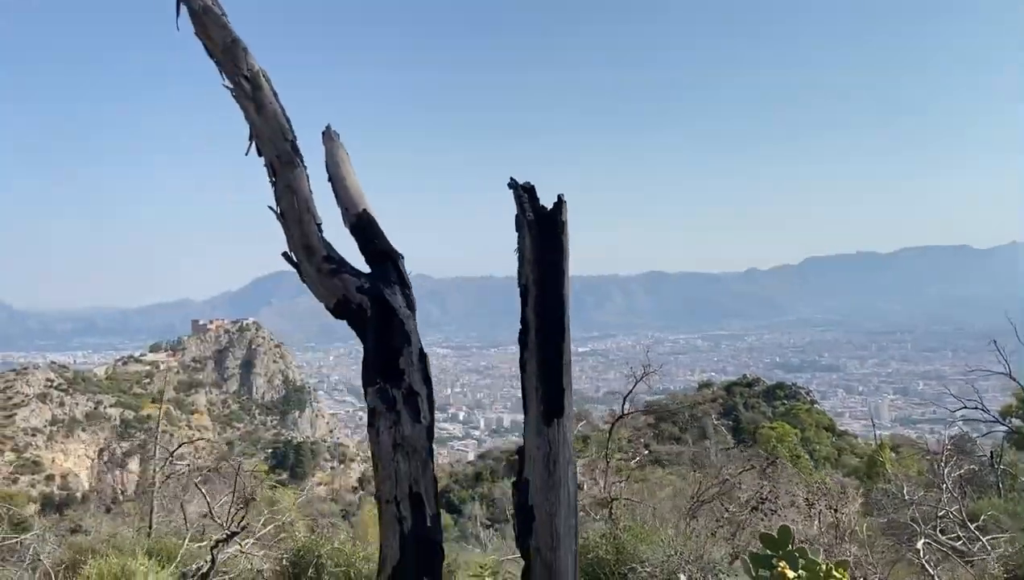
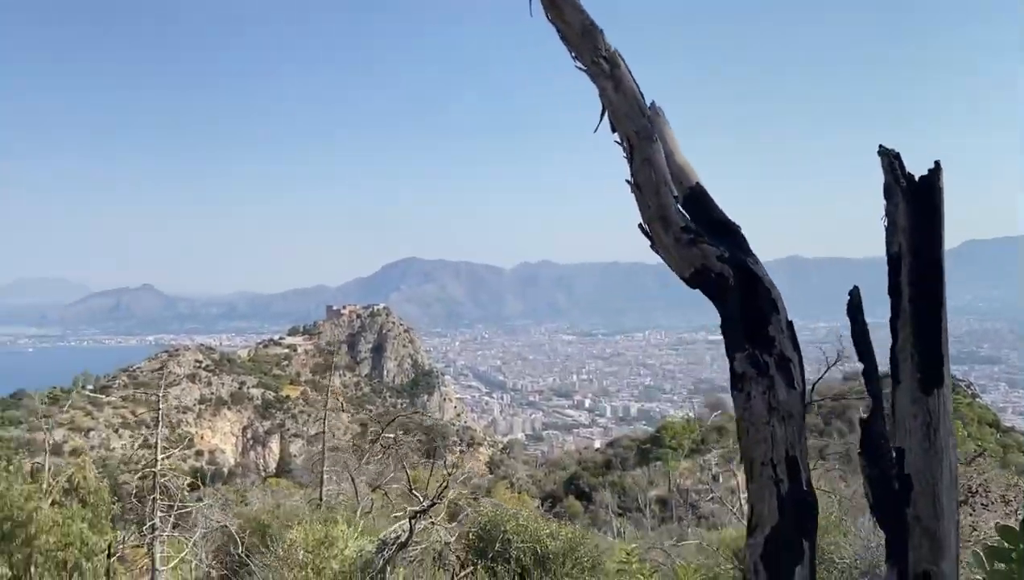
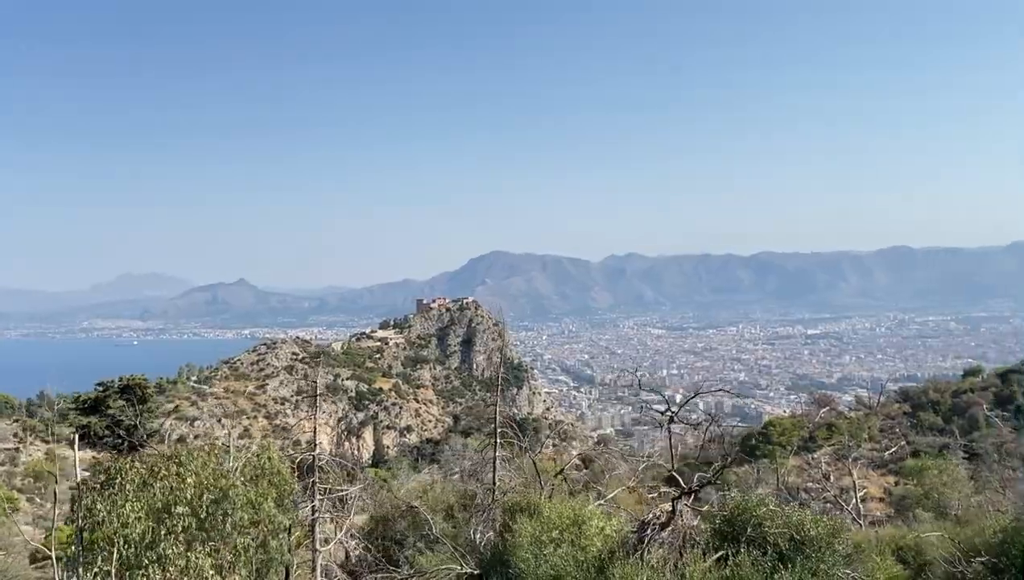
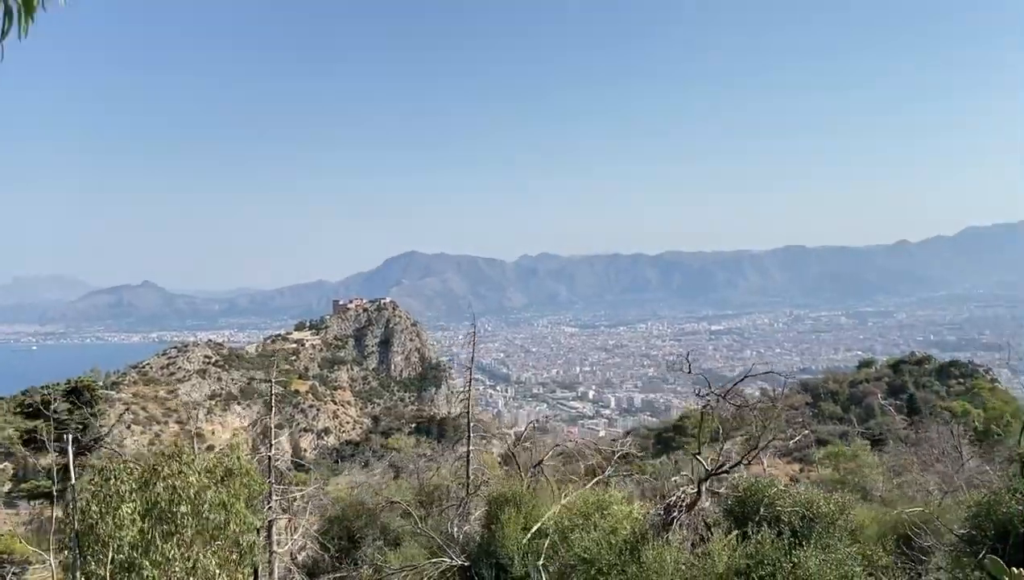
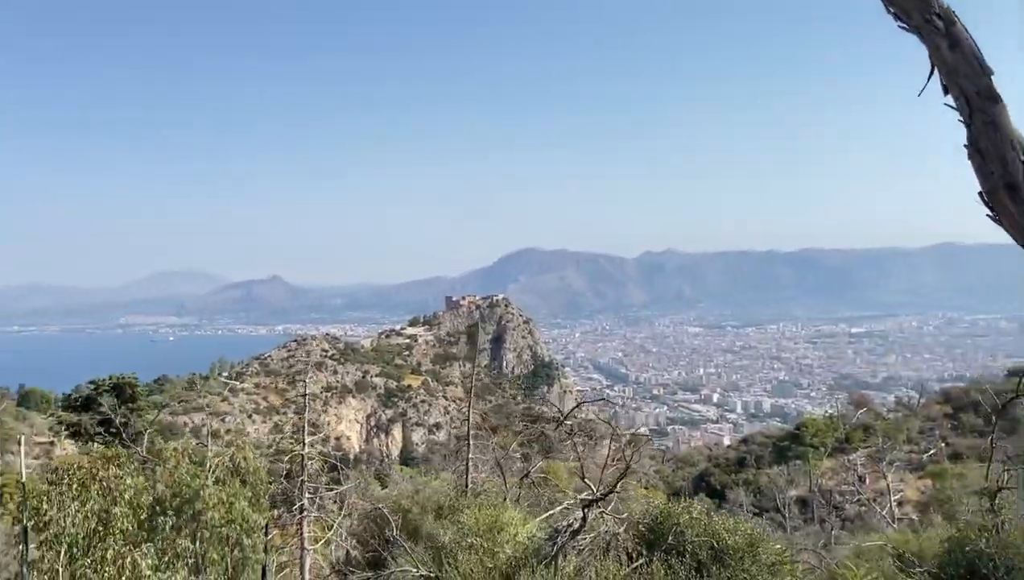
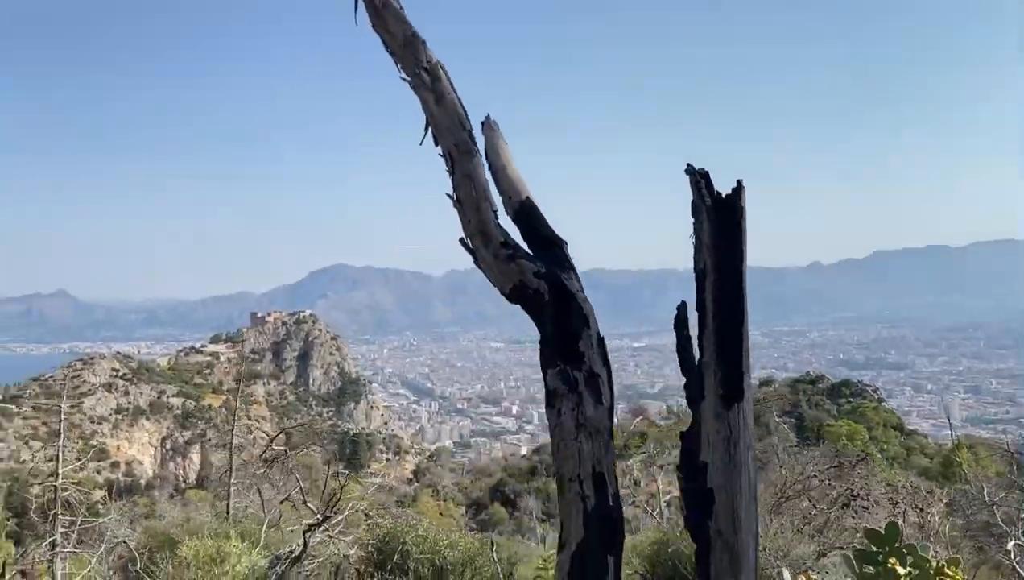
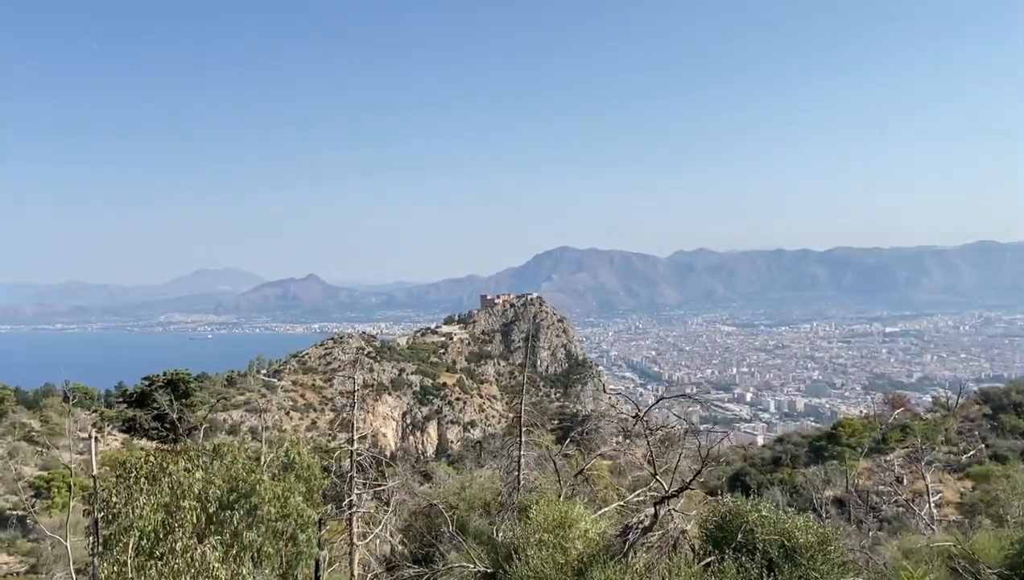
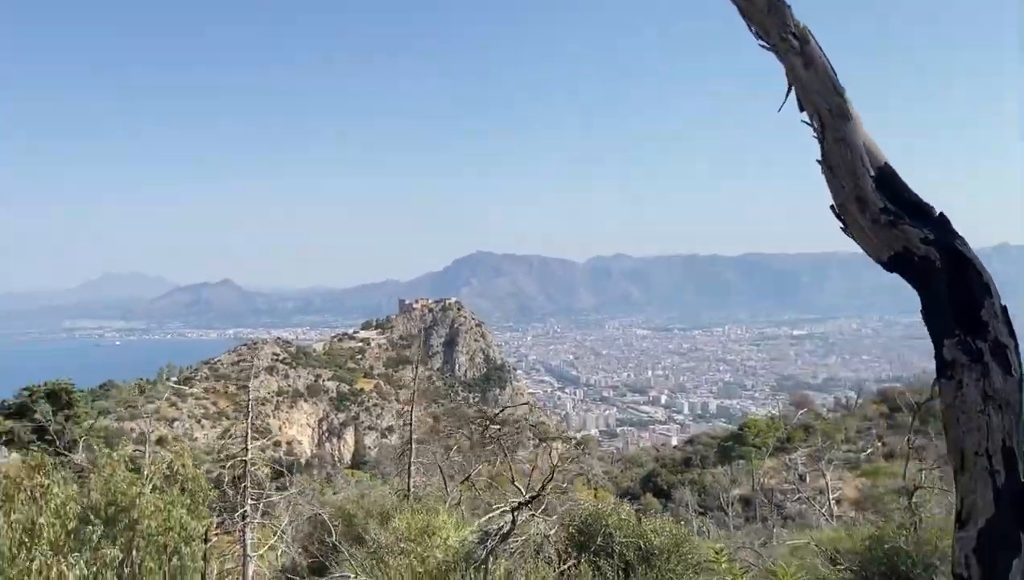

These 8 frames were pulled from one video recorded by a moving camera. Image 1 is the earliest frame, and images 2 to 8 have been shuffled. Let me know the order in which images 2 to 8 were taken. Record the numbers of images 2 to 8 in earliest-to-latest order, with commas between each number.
6, 2, 8, 5, 7, 3, 4
